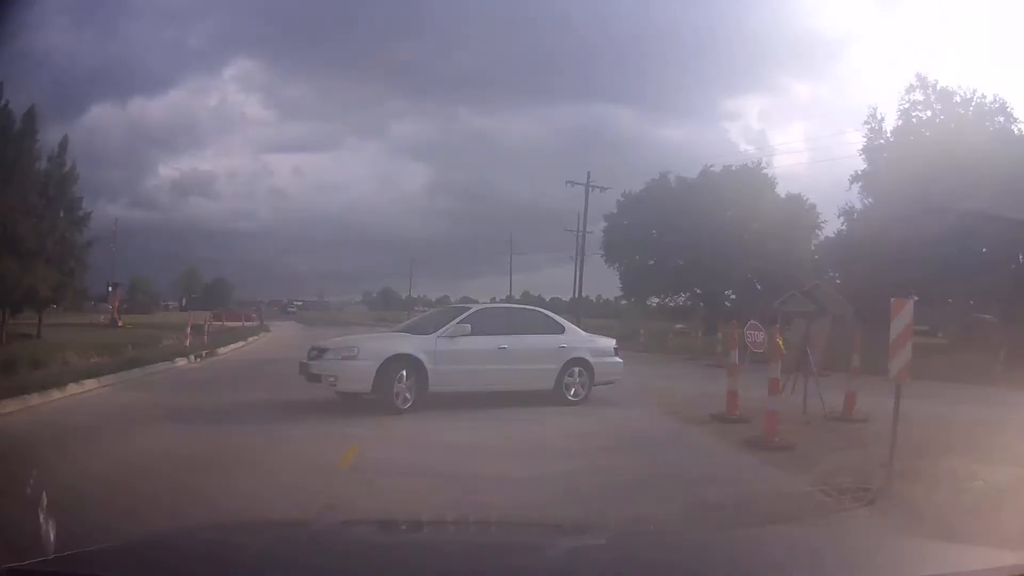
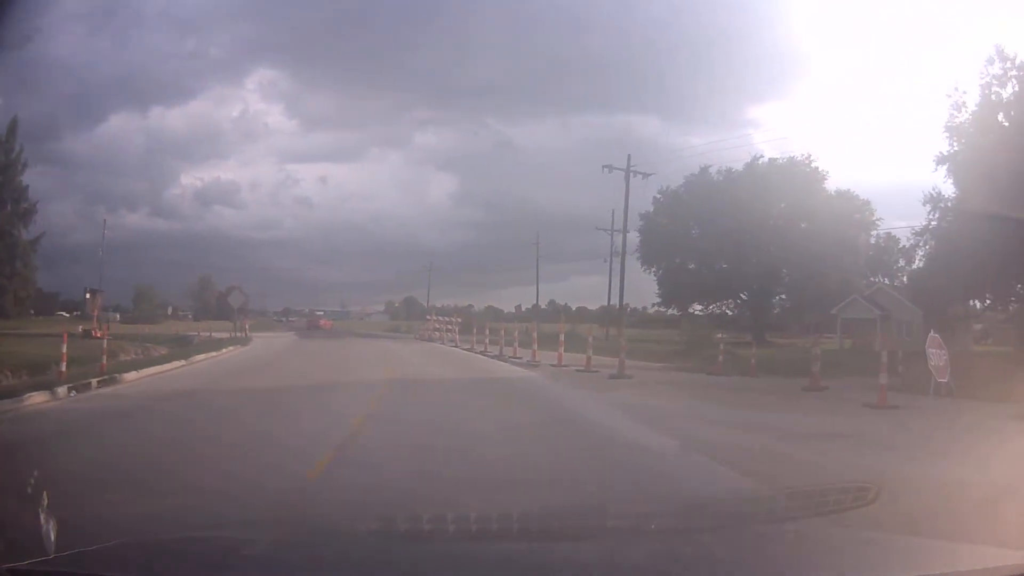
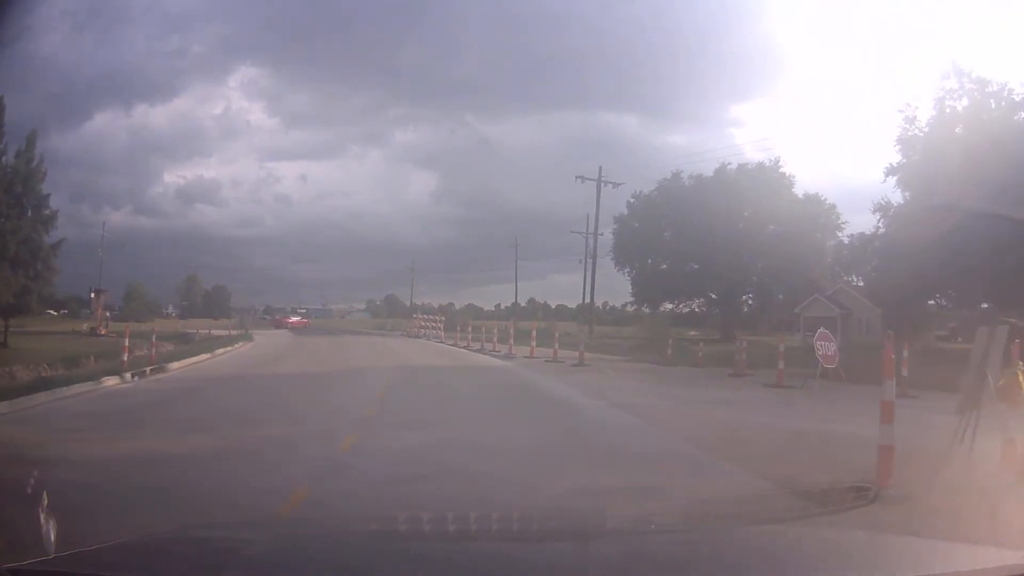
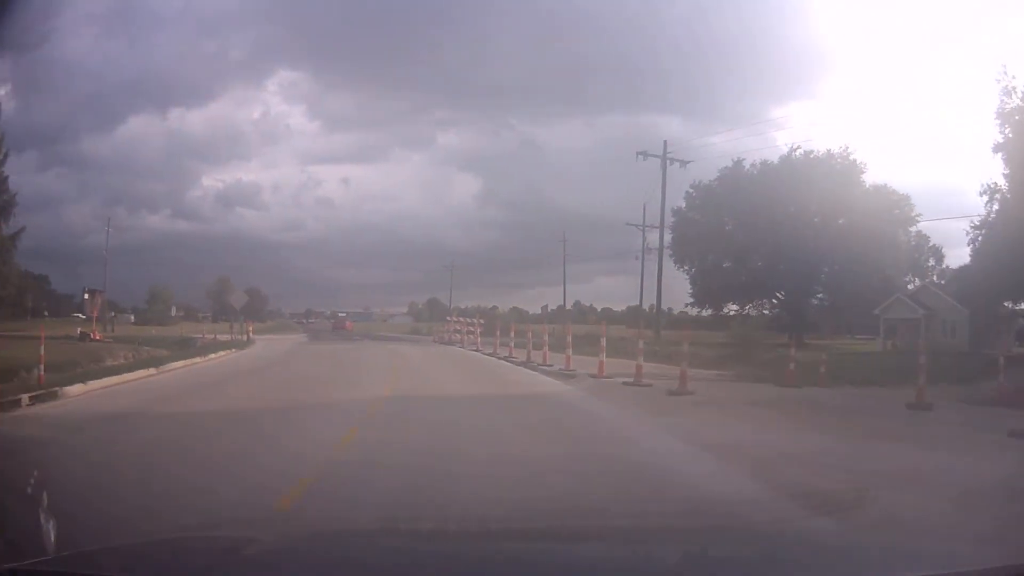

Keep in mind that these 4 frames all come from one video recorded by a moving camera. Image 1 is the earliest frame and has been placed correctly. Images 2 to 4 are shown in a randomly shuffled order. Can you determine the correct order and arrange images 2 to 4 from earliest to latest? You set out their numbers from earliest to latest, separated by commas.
3, 2, 4
